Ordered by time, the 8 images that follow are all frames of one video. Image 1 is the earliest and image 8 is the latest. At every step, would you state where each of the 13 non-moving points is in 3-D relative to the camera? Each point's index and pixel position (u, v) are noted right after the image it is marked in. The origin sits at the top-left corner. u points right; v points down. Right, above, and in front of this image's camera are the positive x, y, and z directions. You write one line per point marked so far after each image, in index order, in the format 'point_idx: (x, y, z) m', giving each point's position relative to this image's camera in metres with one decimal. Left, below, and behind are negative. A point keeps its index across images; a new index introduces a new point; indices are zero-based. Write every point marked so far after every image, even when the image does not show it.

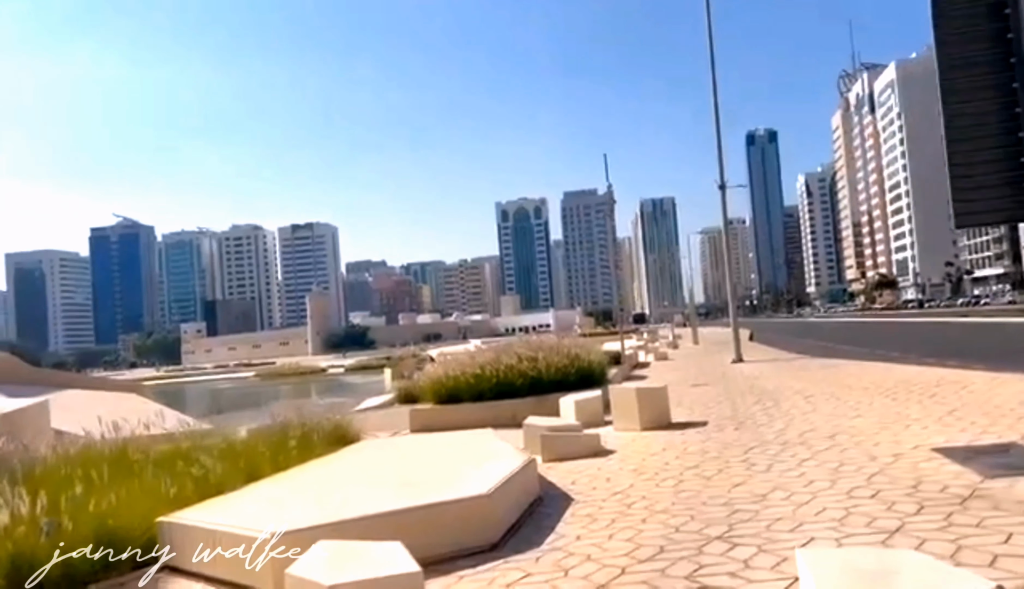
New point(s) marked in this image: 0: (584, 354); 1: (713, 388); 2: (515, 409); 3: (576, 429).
0: (+1.6, -1.3, +17.9) m
1: (+4.7, -2.2, +19.1) m
2: (0.0, -2.2, +15.6) m
3: (+0.9, -1.9, +11.8) m
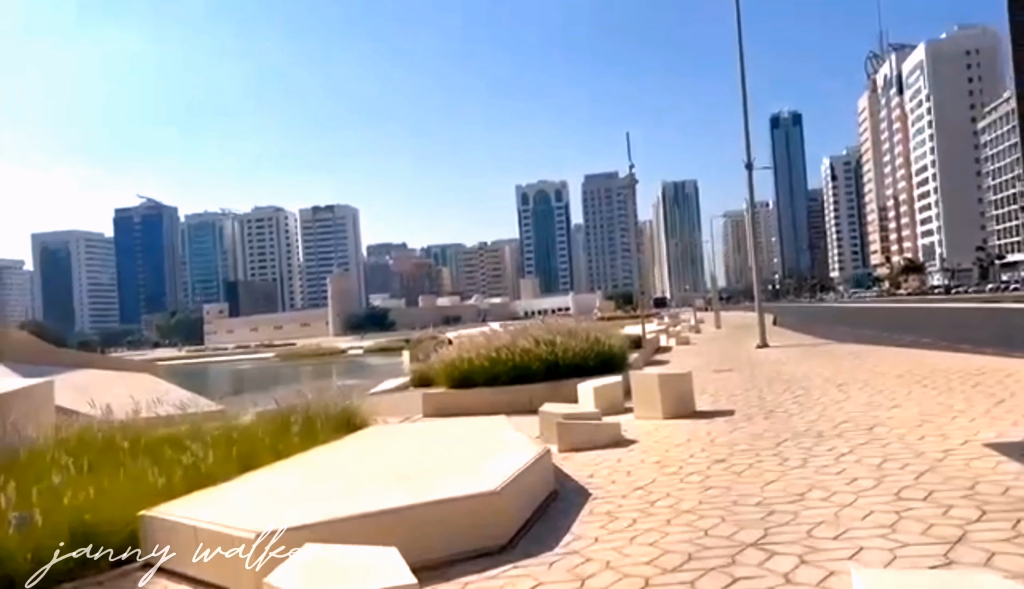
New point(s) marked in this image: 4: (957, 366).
0: (+1.9, -0.9, +17.2) m
1: (+5.1, -1.8, +18.4) m
2: (+0.3, -1.8, +15.0) m
3: (+1.1, -1.7, +11.2) m
4: (+8.4, -1.3, +15.5) m
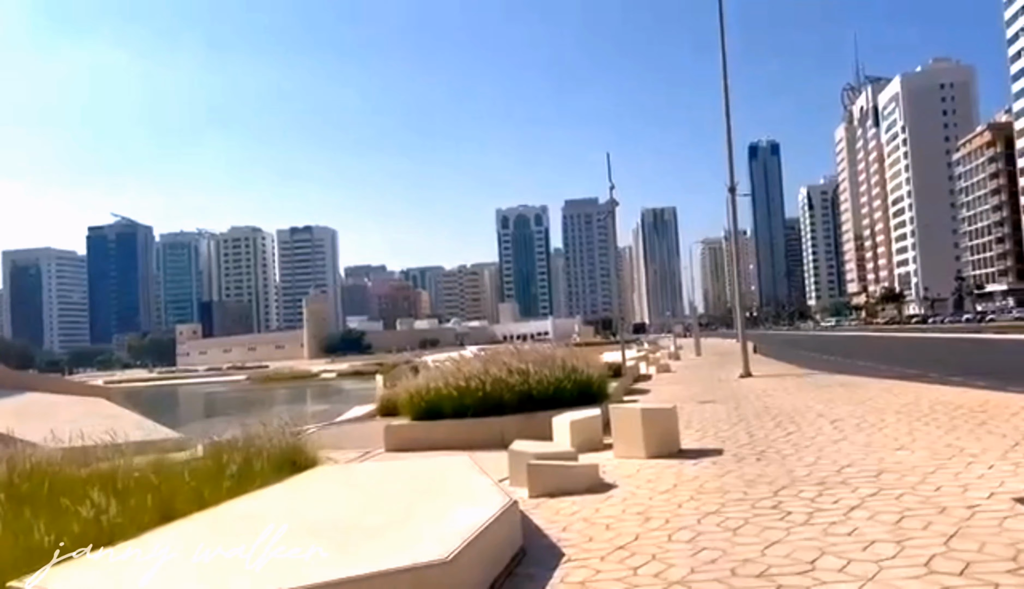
0: (+1.4, -1.4, +16.1) m
1: (+4.5, -2.4, +17.4) m
2: (-0.2, -2.2, +13.9) m
3: (+0.7, -2.0, +10.1) m
4: (+7.9, -1.9, +14.6) m
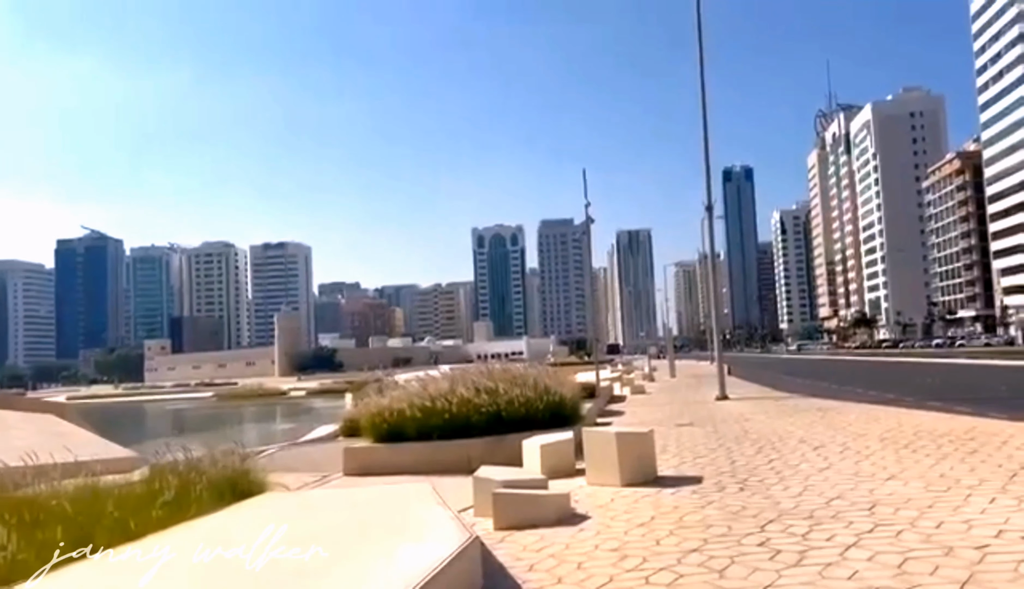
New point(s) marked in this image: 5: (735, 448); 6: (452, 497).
0: (+0.8, -1.7, +15.4) m
1: (+3.9, -2.8, +16.7) m
2: (-0.7, -2.5, +13.1) m
3: (+0.3, -2.2, +9.3) m
4: (+7.4, -2.3, +14.1) m
5: (+3.6, -2.5, +13.1) m
6: (-0.8, -2.6, +10.5) m
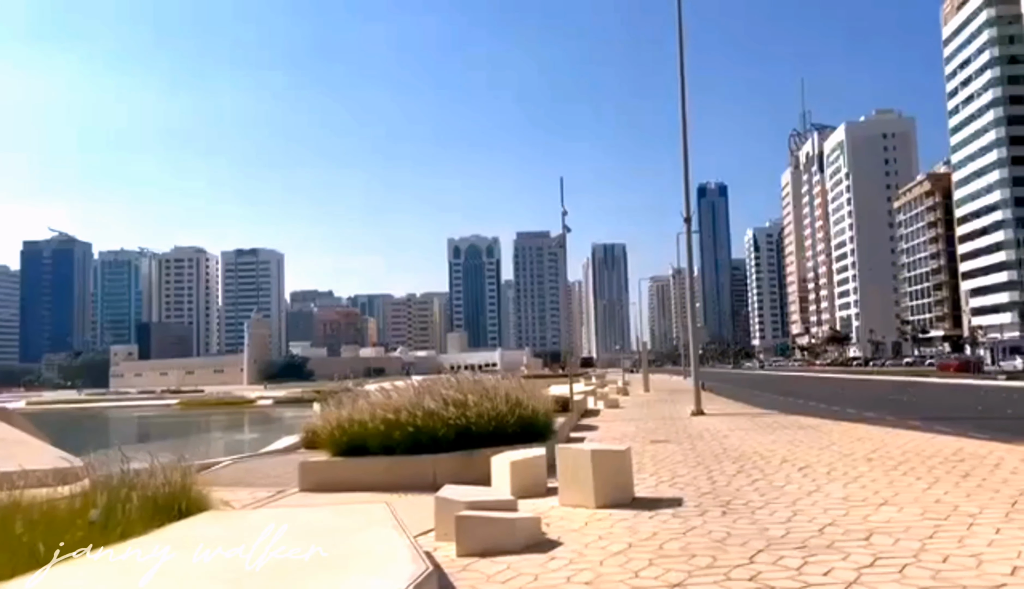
0: (+0.3, -1.9, +14.7) m
1: (+3.3, -3.0, +16.1) m
2: (-1.2, -2.6, +12.3) m
3: (-0.1, -2.2, +8.6) m
4: (+6.9, -2.5, +13.5) m
5: (+3.1, -2.6, +12.5) m
6: (-1.2, -2.7, +9.7) m
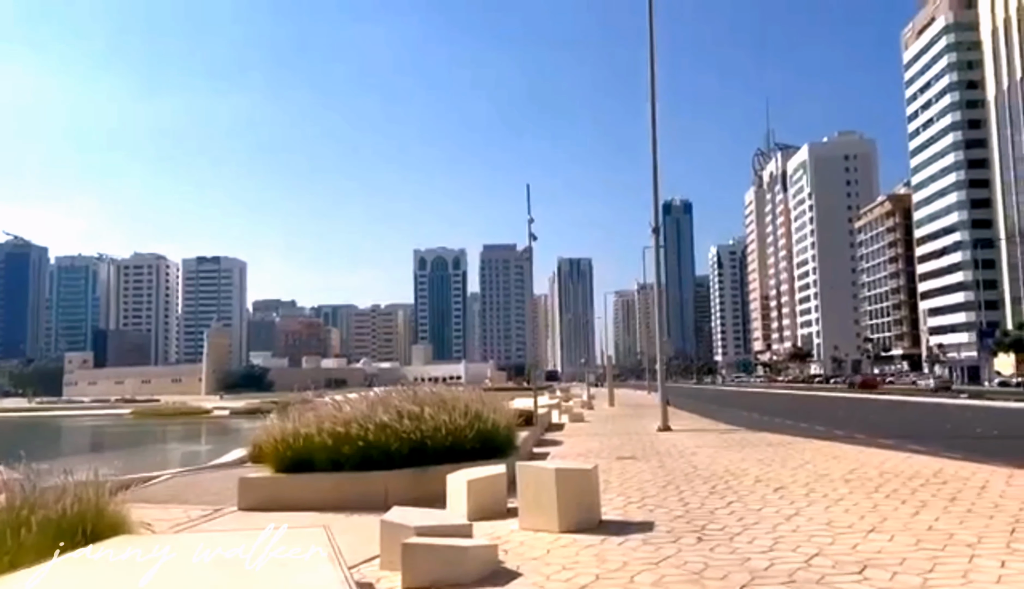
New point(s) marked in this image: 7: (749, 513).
0: (-0.4, -2.0, +13.8) m
1: (+2.5, -3.2, +15.3) m
2: (-1.8, -2.6, +11.4) m
3: (-0.5, -2.2, +7.7) m
4: (+6.2, -2.7, +12.9) m
5: (+2.5, -2.8, +11.7) m
6: (-1.7, -2.7, +8.8) m
7: (+2.7, -2.5, +9.3) m
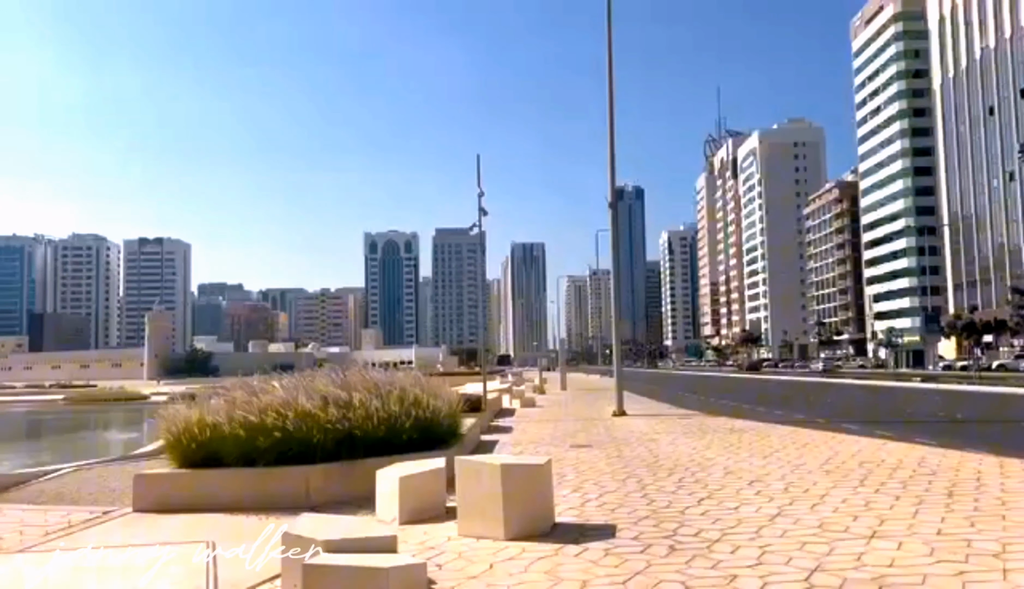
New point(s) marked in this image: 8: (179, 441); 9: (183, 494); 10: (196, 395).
0: (-1.3, -1.6, +12.4) m
1: (+1.5, -2.7, +14.0) m
2: (-2.5, -2.2, +9.8) m
3: (-1.0, -1.9, +6.3) m
4: (+5.4, -2.3, +11.9) m
5: (+1.7, -2.4, +10.4) m
6: (-2.2, -2.3, +7.3) m
7: (+2.1, -2.2, +8.1) m
8: (-4.2, -1.9, +10.4) m
9: (-4.0, -2.4, +9.8) m
10: (-4.6, -1.6, +12.2) m
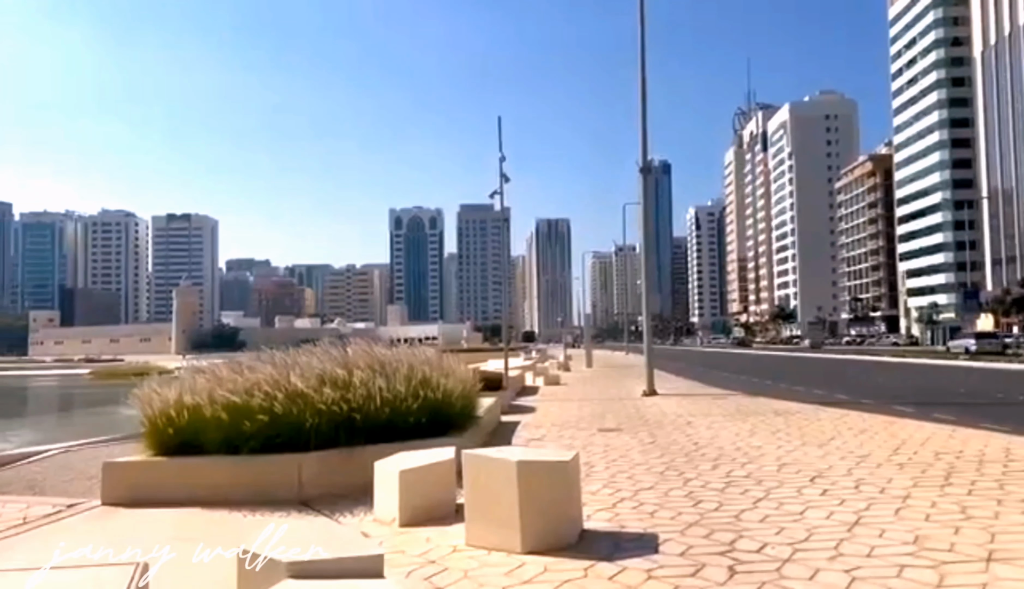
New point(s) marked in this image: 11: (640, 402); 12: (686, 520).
0: (-1.0, -1.1, +11.0) m
1: (+1.9, -2.2, +12.6) m
2: (-2.3, -1.8, +8.6) m
3: (-0.9, -1.6, +4.9) m
4: (+5.7, -1.9, +10.4) m
5: (+2.0, -2.0, +9.0) m
6: (-2.1, -2.0, +6.0) m
7: (+2.3, -1.8, +6.6) m
8: (-4.0, -1.5, +9.1) m
9: (-3.7, -2.0, +8.6) m
10: (-4.3, -1.1, +10.9) m
11: (+3.1, -2.6, +19.8) m
12: (+1.4, -1.9, +6.9) m
